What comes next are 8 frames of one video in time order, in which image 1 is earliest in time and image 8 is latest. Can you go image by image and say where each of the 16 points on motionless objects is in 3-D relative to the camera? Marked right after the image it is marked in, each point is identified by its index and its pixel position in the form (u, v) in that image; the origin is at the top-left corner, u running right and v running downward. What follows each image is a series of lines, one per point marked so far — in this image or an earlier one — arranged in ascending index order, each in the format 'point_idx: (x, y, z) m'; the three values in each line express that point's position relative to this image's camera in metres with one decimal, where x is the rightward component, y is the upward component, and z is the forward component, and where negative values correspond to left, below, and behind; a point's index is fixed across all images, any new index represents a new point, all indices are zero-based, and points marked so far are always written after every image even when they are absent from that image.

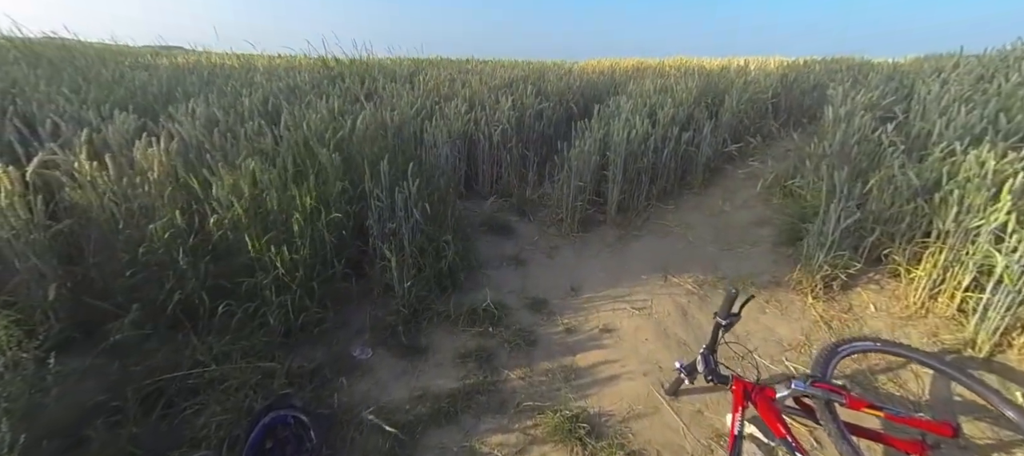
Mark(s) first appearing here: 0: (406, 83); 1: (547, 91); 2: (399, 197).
0: (-1.0, +1.4, +4.0) m
1: (+0.4, +1.4, +4.2) m
2: (-0.6, +0.1, +2.1) m
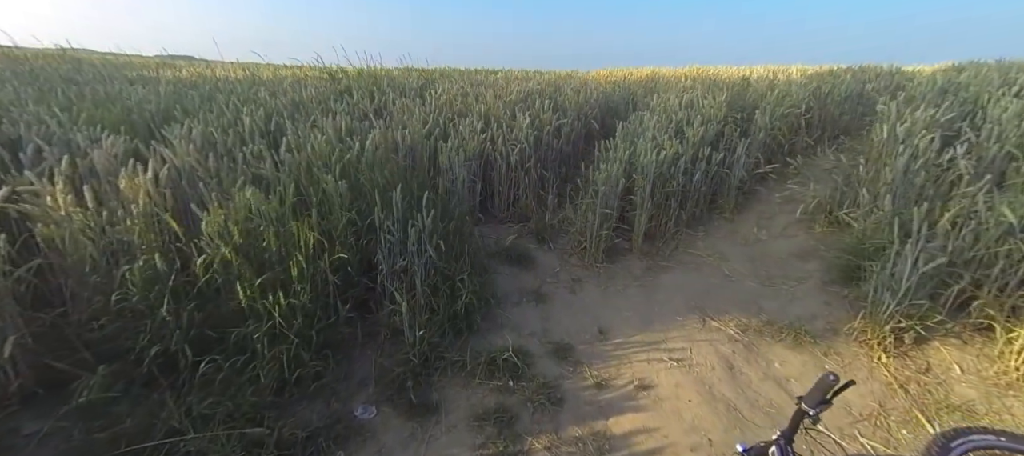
0: (-0.8, +1.2, +3.8) m
1: (+0.6, +1.1, +4.0) m
2: (-0.4, 0.0, +1.8) m
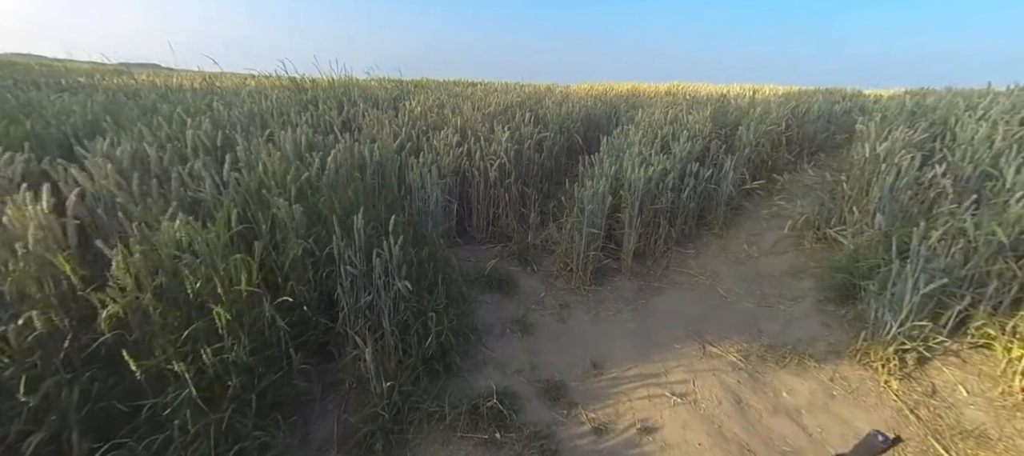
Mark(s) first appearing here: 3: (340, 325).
0: (-1.1, +1.0, +3.6) m
1: (+0.3, +1.0, +3.8) m
2: (-0.5, -0.1, +1.6) m
3: (-0.7, -0.4, +1.6) m
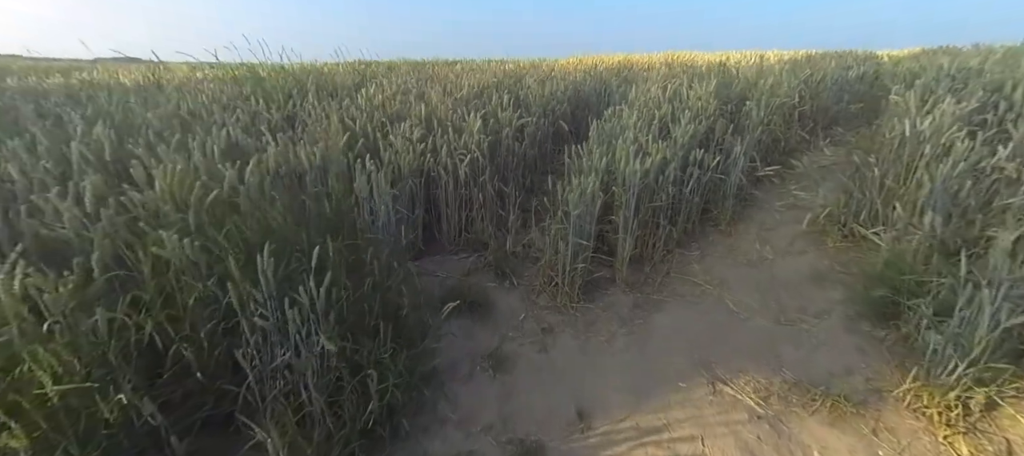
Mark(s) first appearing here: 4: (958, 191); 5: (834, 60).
0: (-1.2, +1.0, +3.1) m
1: (+0.2, +1.0, +3.4) m
2: (-0.7, -0.3, +1.2) m
3: (-0.8, -0.5, +1.3) m
4: (+2.2, +0.2, +2.0) m
5: (+4.6, +2.3, +5.7) m
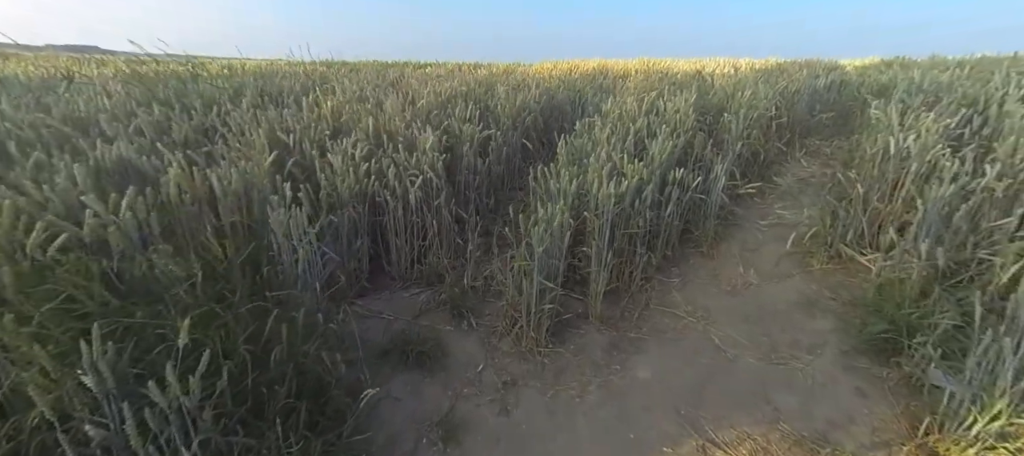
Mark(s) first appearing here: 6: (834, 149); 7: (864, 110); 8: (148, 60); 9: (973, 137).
0: (-1.5, +0.8, +2.8) m
1: (-0.1, +0.8, +3.1) m
2: (-0.8, -0.4, +0.9) m
3: (-1.0, -0.7, +0.9) m
4: (+2.0, +0.1, +1.8) m
5: (+4.1, +2.2, +5.7) m
6: (+2.8, +0.7, +3.6) m
7: (+3.6, +1.2, +4.2) m
8: (-3.4, +1.5, +3.9) m
9: (+2.6, +0.5, +2.3) m
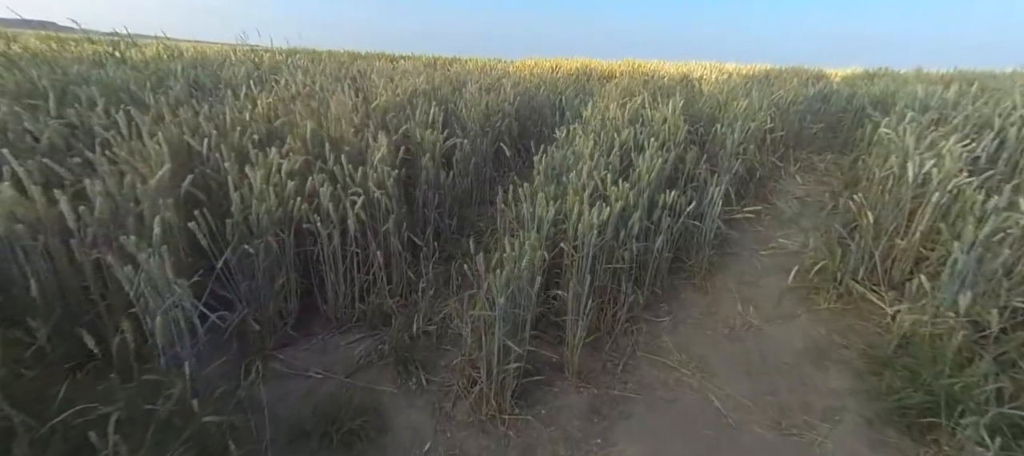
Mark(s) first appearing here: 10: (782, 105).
0: (-1.7, +0.7, +2.4) m
1: (-0.3, +0.7, +2.7) m
2: (-0.9, -0.5, +0.5) m
3: (-1.1, -0.8, +0.5) m
4: (+1.8, -0.1, +1.6) m
5: (+3.8, +2.1, +5.6) m
6: (+2.6, +0.5, +3.4) m
7: (+3.3, +1.0, +4.0) m
8: (-3.7, +1.4, +3.3) m
9: (+2.4, +0.3, +2.0) m
10: (+2.4, +1.1, +3.7) m
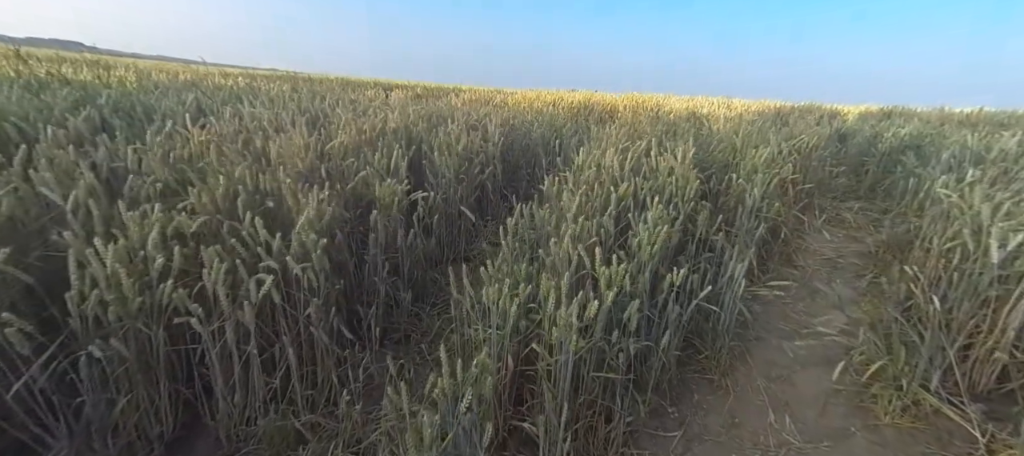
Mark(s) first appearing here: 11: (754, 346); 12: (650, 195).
0: (-1.8, +0.4, +2.0) m
1: (-0.4, +0.4, +2.3) m
2: (-1.1, -0.8, 0.0) m
3: (-1.2, -1.0, +0.1) m
4: (+1.7, -0.4, +1.1) m
5: (+3.8, +1.4, +5.2) m
6: (+2.5, +0.1, +2.9) m
7: (+3.2, +0.5, +3.5) m
8: (-3.7, +1.1, +3.0) m
9: (+2.3, -0.1, +1.6) m
10: (+2.3, +0.6, +3.2) m
11: (+1.1, -0.5, +1.8) m
12: (+0.7, +0.2, +2.0) m
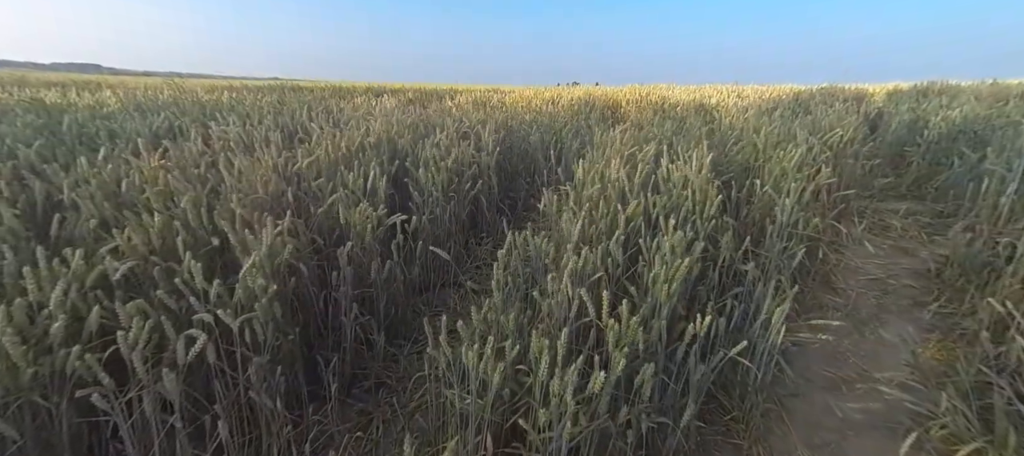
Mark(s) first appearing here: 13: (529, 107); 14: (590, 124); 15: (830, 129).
0: (-1.8, +0.2, +1.8) m
1: (-0.5, +0.2, +2.1) m
2: (-1.2, -0.9, -0.2) m
3: (-1.3, -1.2, -0.1) m
4: (+1.6, -0.5, +0.8) m
5: (+3.8, +1.4, +4.7) m
6: (+2.5, 0.0, +2.5) m
7: (+3.2, +0.5, +3.1) m
8: (-3.8, +0.9, +2.9) m
9: (+2.2, -0.1, +1.2) m
10: (+2.3, +0.6, +2.9) m
11: (+1.0, -0.6, +1.5) m
12: (+0.7, +0.1, +1.7) m
13: (+0.2, +1.1, +3.9) m
14: (+0.6, +0.8, +3.3) m
15: (+2.5, +0.7, +3.1) m
